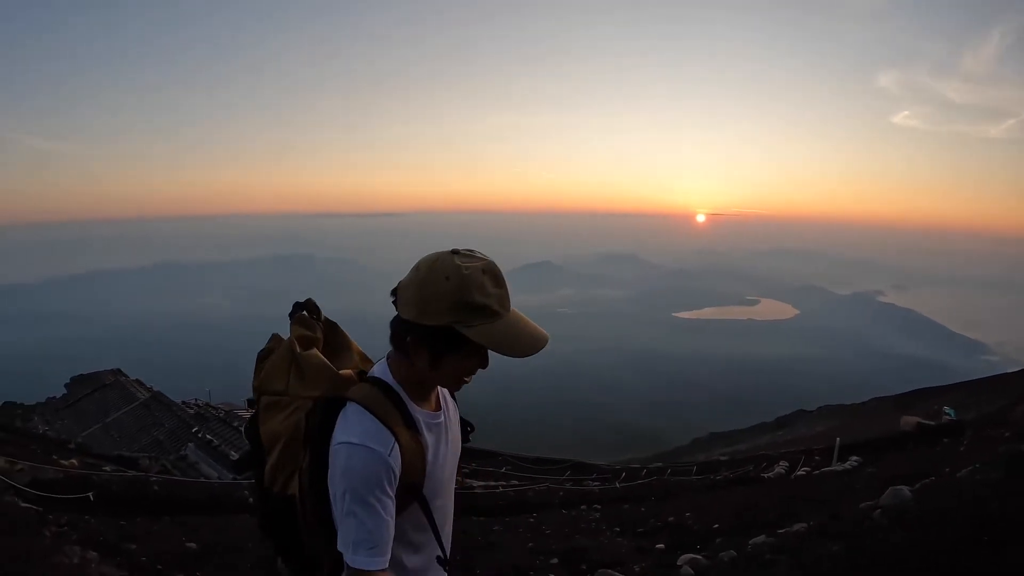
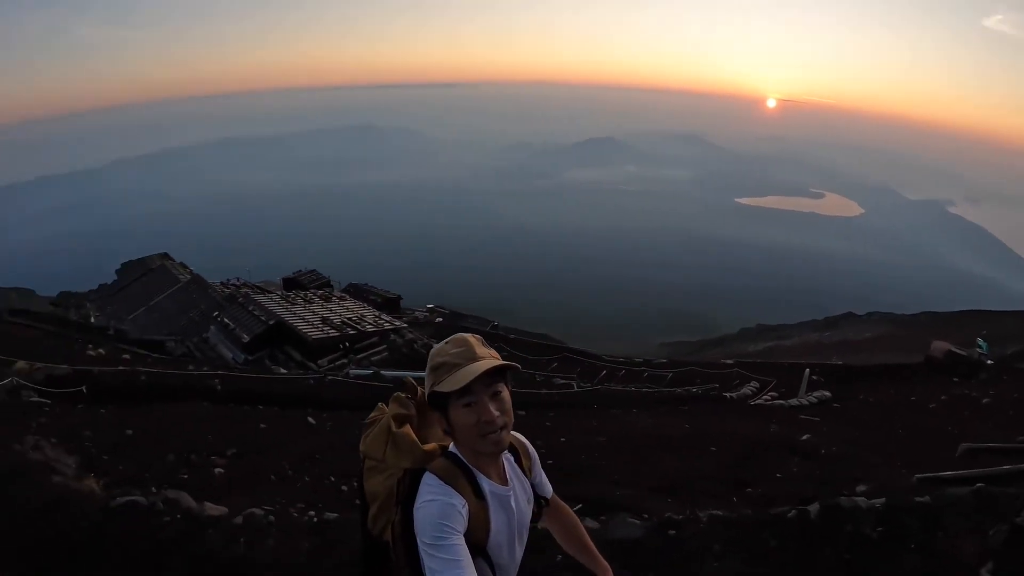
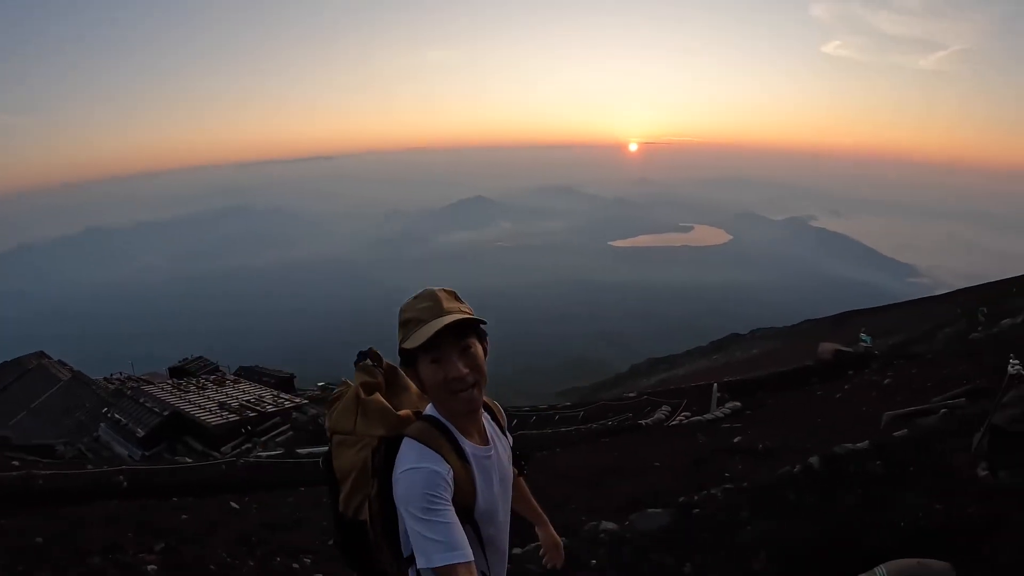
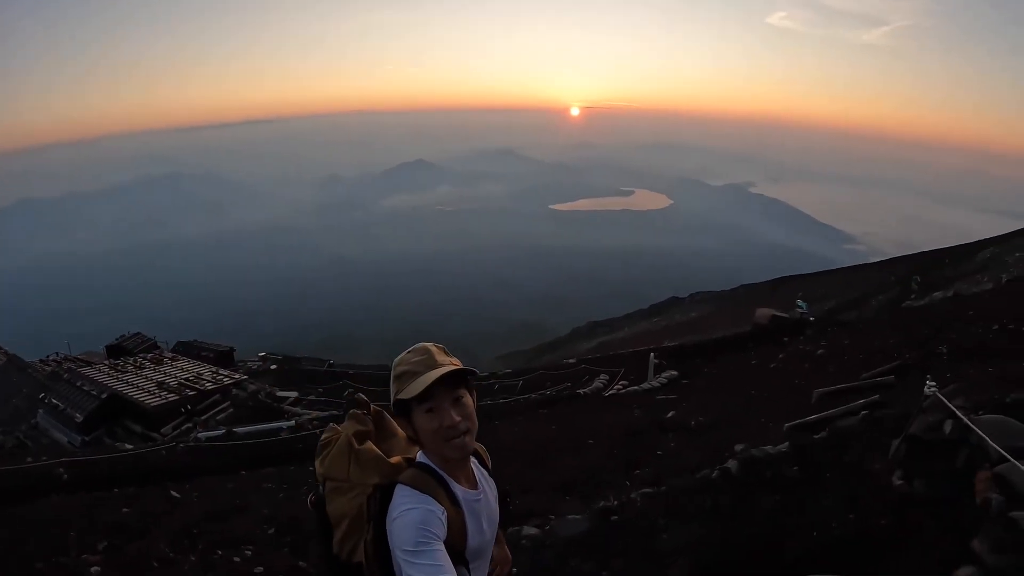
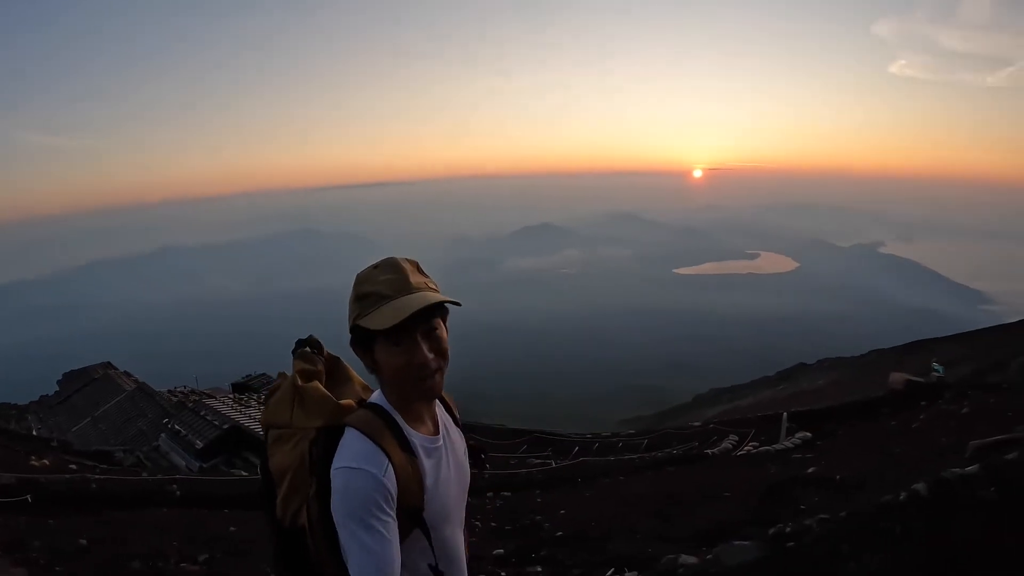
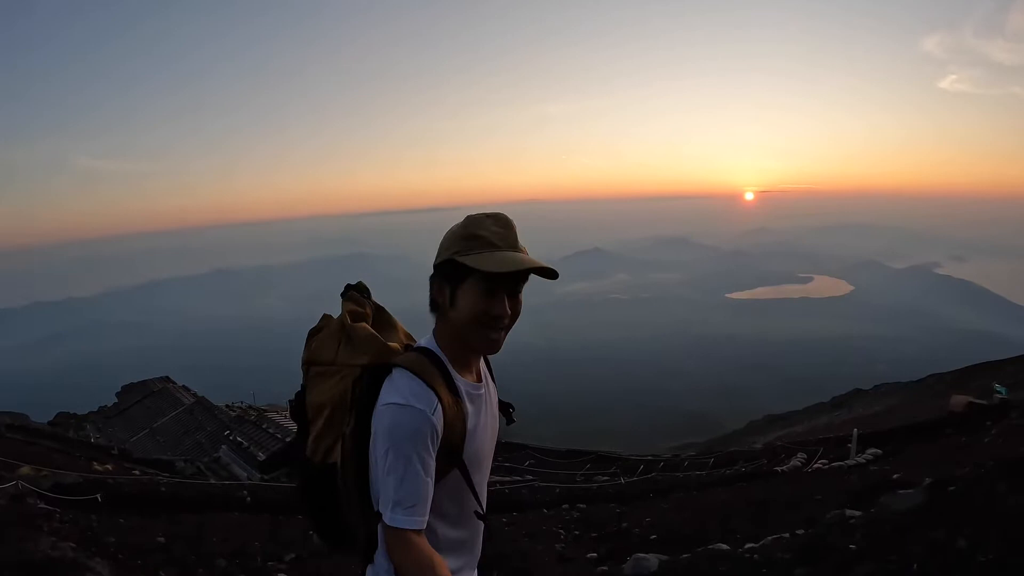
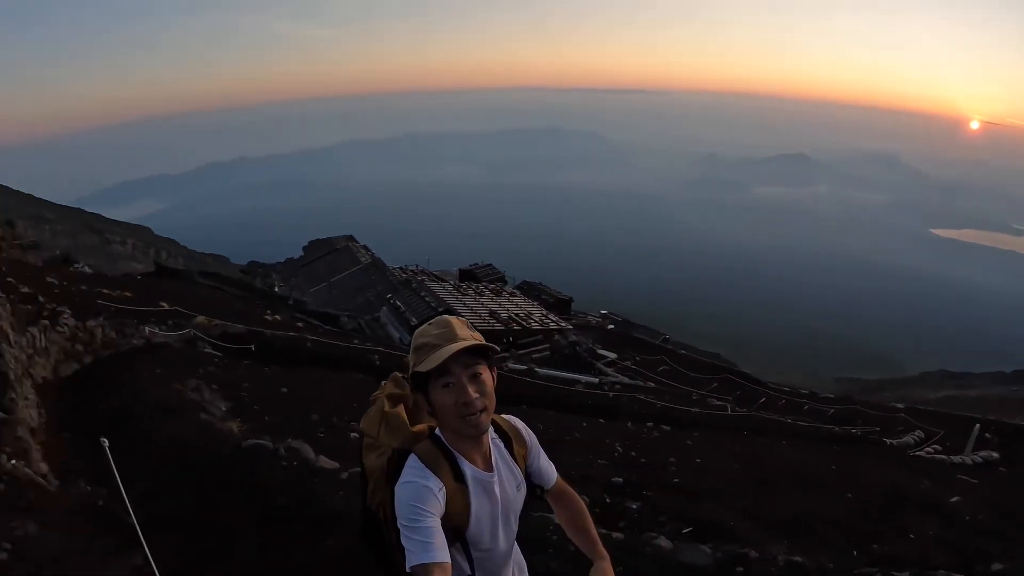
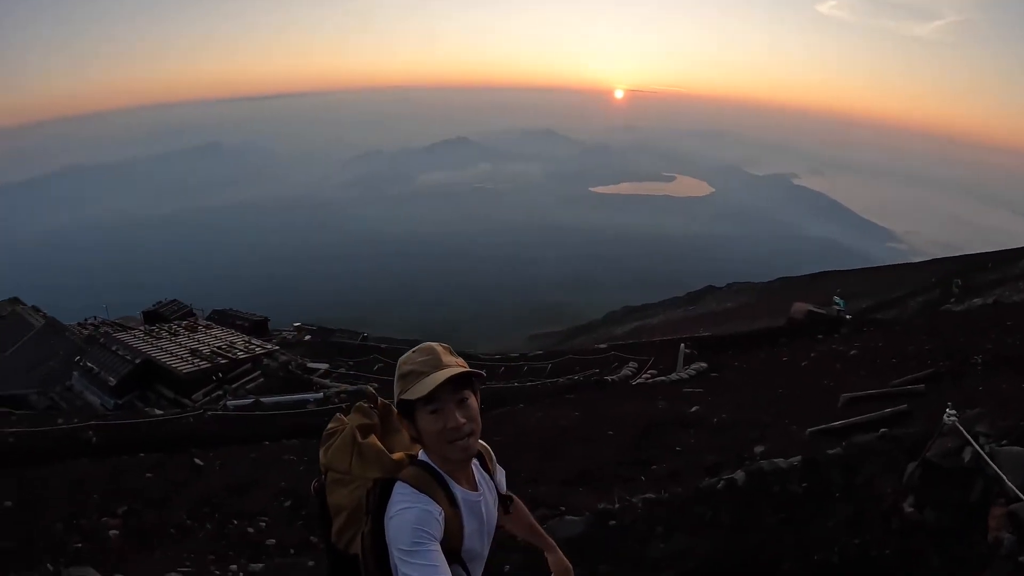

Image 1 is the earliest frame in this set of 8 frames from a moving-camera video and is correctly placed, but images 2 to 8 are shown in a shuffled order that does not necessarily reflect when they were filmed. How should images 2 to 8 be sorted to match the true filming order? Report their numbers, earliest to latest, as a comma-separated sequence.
6, 5, 3, 4, 8, 2, 7
